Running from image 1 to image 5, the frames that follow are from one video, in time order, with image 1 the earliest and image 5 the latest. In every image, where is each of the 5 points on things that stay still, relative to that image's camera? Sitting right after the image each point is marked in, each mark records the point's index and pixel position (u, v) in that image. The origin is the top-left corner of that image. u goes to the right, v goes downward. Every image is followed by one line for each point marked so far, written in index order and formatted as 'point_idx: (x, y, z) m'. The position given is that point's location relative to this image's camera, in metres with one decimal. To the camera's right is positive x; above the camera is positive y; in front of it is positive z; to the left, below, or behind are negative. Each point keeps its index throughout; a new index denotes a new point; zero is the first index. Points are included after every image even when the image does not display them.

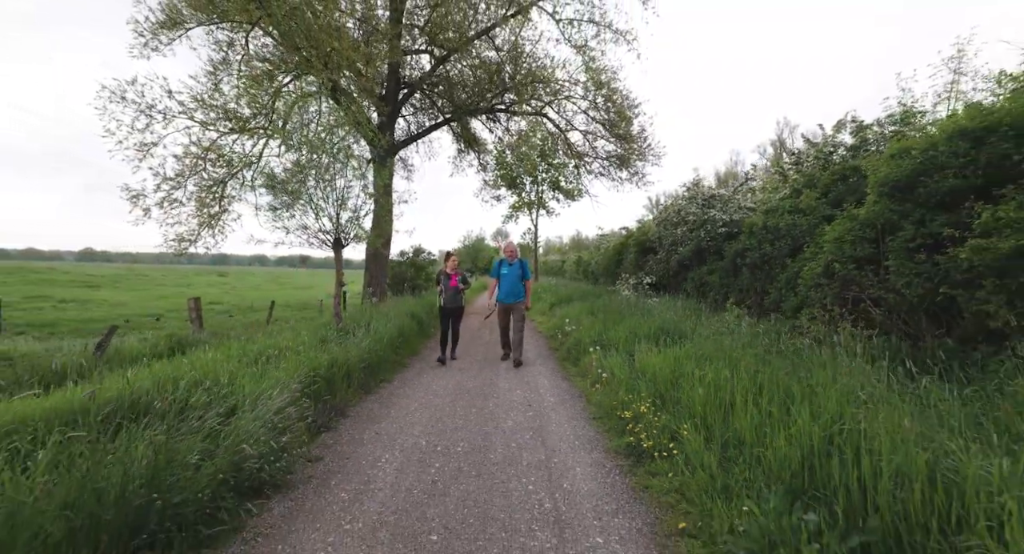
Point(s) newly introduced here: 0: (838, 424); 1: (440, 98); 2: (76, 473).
0: (+1.8, -0.8, +2.3) m
1: (-2.3, +5.7, +13.6) m
2: (-2.0, -0.9, +2.0) m
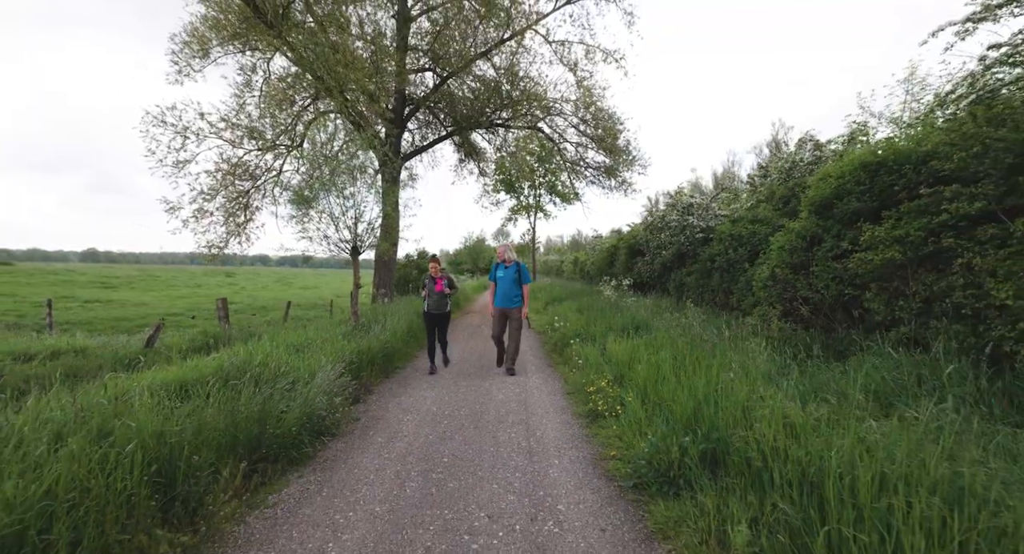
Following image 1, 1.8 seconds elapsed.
0: (+1.7, -0.9, +3.4) m
1: (-2.4, +5.7, +14.7) m
2: (-2.1, -0.9, +3.1) m
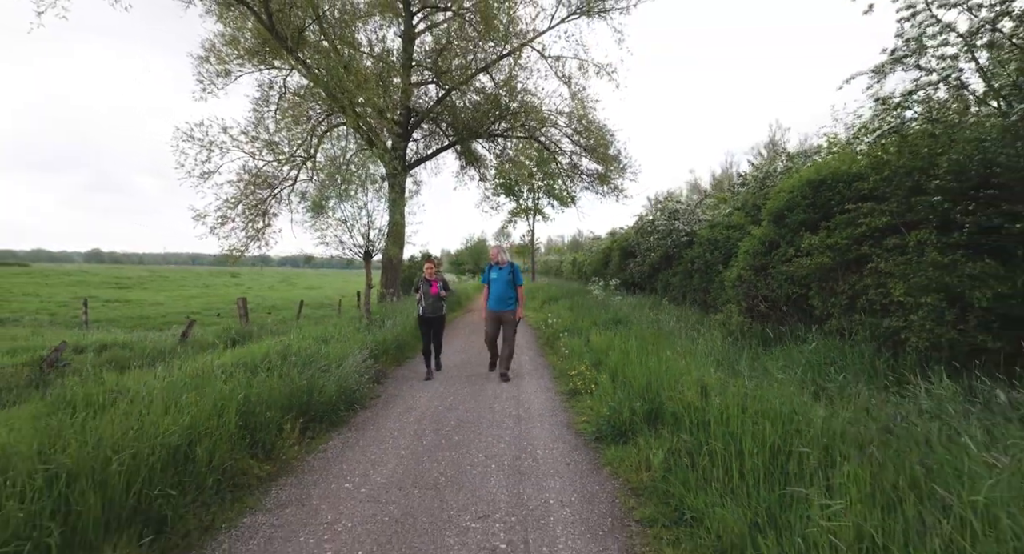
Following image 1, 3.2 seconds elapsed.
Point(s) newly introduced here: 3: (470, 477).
0: (+1.6, -0.9, +4.3) m
1: (-2.5, +5.7, +15.7) m
2: (-2.2, -1.0, +4.0) m
3: (-0.3, -1.5, +3.1) m
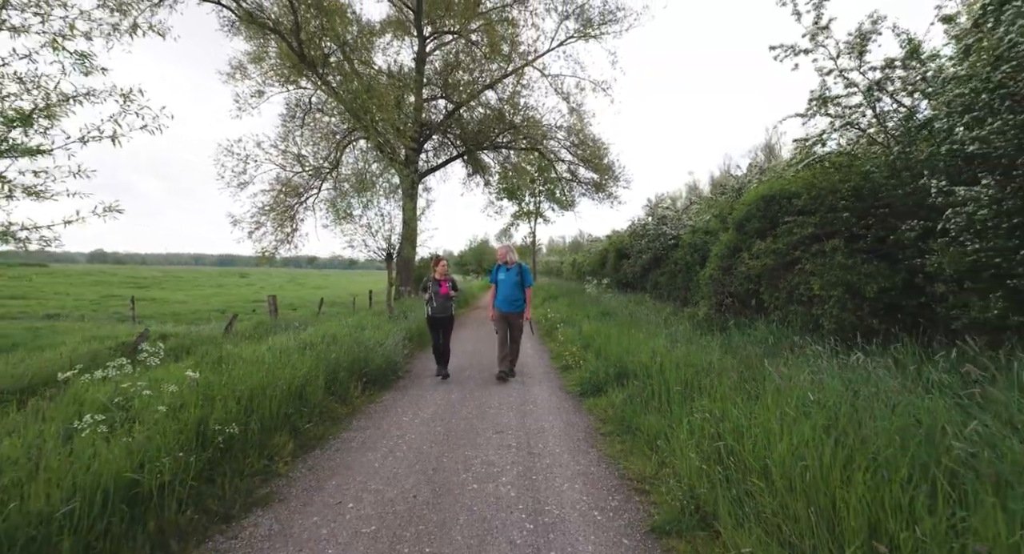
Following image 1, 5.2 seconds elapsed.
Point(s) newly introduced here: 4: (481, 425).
0: (+1.6, -0.8, +5.7) m
1: (-2.4, +5.7, +17.0) m
2: (-2.1, -0.9, +5.4) m
3: (-0.2, -1.5, +4.5) m
4: (-0.3, -1.4, +4.1) m
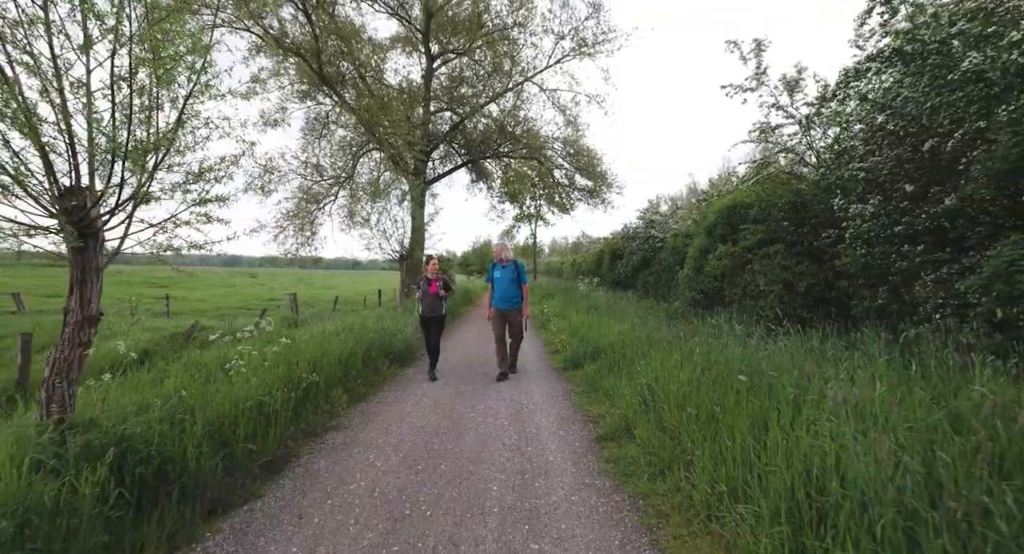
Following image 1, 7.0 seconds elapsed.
0: (+1.6, -0.8, +6.9) m
1: (-2.3, +5.7, +18.3) m
2: (-2.2, -0.9, +6.6) m
3: (-0.3, -1.4, +5.7) m
4: (-0.4, -1.4, +5.4) m
